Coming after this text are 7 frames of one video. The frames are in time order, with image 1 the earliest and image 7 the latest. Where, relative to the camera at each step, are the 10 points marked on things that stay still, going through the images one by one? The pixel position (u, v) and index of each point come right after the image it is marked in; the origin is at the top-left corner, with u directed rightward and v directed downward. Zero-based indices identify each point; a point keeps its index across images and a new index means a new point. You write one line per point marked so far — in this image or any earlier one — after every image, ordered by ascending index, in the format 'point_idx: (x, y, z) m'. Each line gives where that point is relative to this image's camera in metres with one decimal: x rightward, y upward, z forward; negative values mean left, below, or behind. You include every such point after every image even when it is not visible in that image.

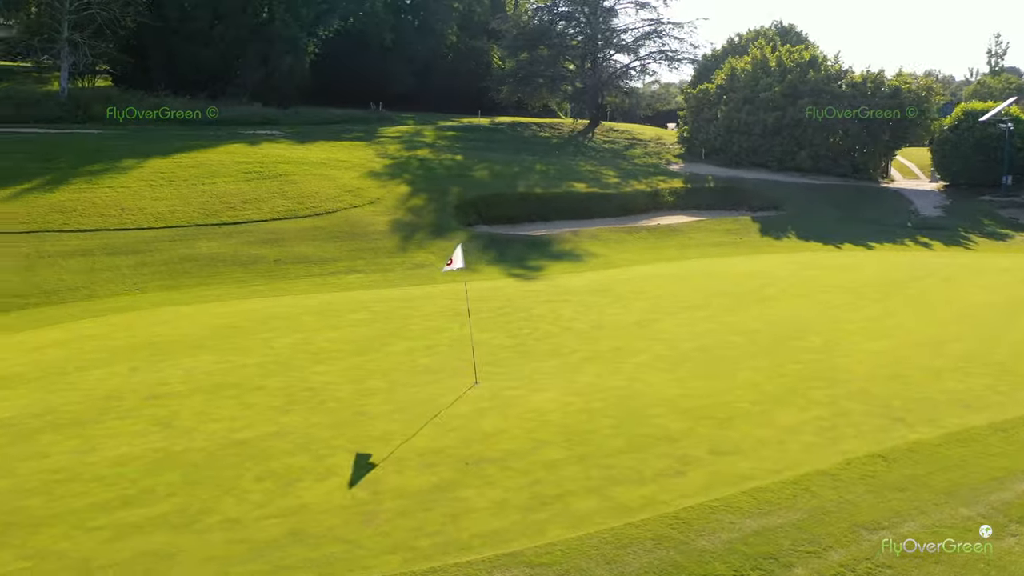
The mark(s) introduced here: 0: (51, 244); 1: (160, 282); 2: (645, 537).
0: (-9.8, +0.9, +17.3) m
1: (-7.0, +0.2, +16.4) m
2: (+0.9, -1.9, +6.1) m
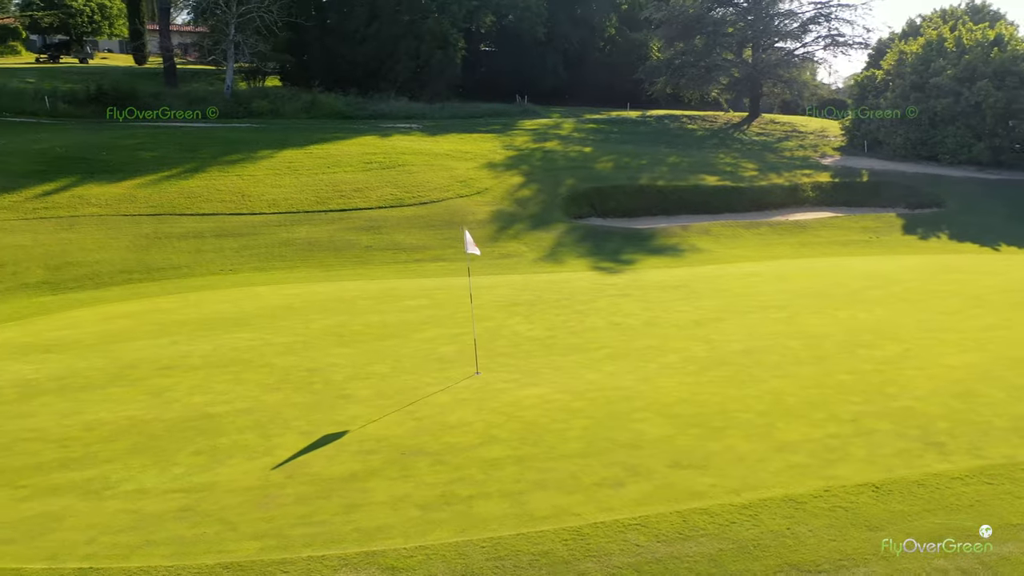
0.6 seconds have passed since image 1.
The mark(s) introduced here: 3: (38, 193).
0: (-7.8, +1.4, +18.7) m
1: (-5.3, +0.5, +17.2) m
2: (0.0, -1.8, +5.4) m
3: (-11.3, +2.3, +19.5) m
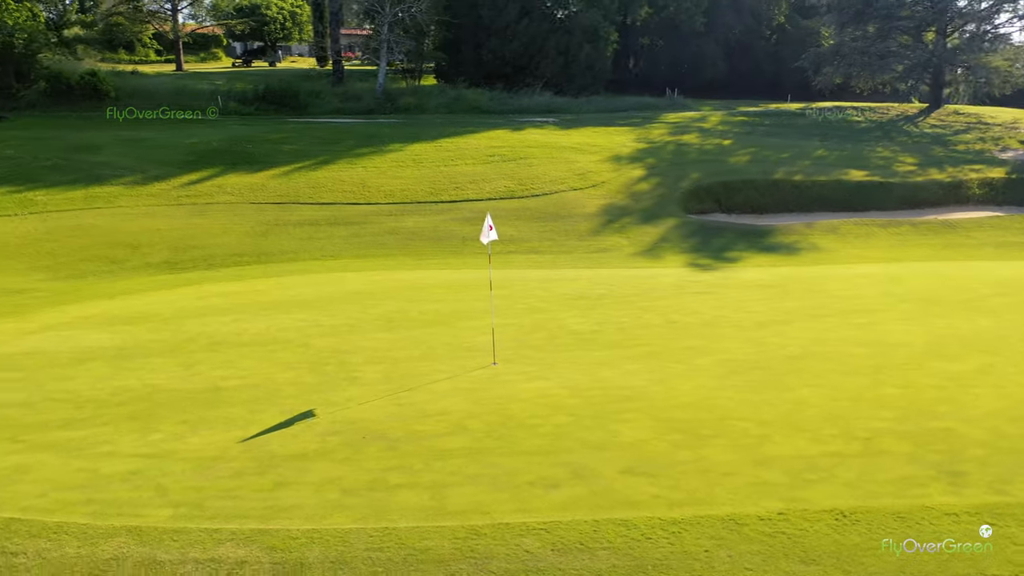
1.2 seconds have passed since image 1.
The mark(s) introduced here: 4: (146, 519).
0: (-5.4, +1.8, +19.8) m
1: (-3.3, +0.8, +17.8) m
2: (-0.7, -1.6, +5.1) m
3: (-8.6, +2.8, +21.3) m
4: (-2.6, -1.6, +5.7) m
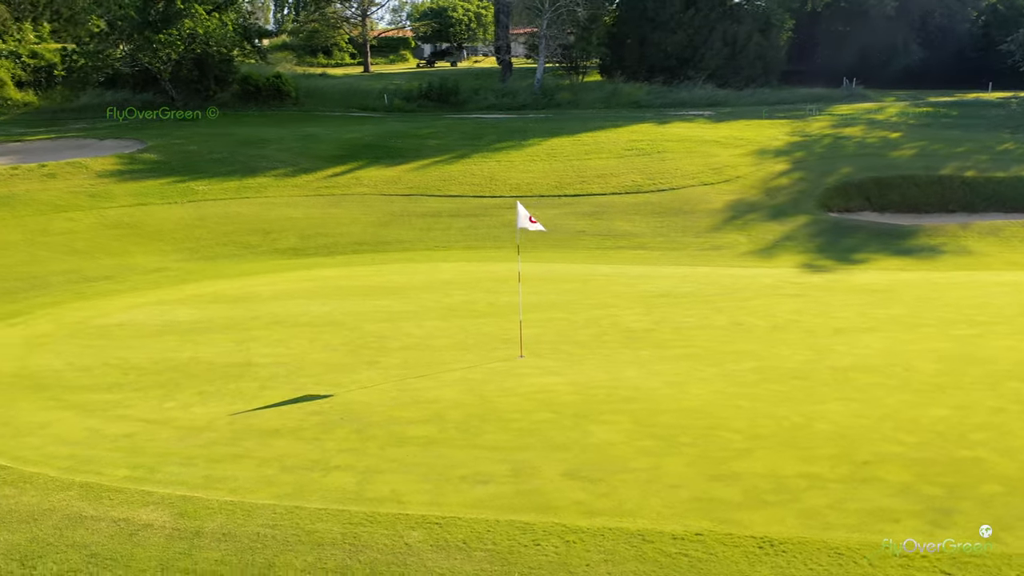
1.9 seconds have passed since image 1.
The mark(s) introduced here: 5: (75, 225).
0: (-2.4, +2.1, +20.5) m
1: (-0.9, +1.0, +18.0) m
2: (-1.4, -1.5, +5.1) m
3: (-5.1, +3.1, +22.7) m
4: (-3.1, -1.4, +6.1) m
5: (-9.5, +1.4, +17.9) m
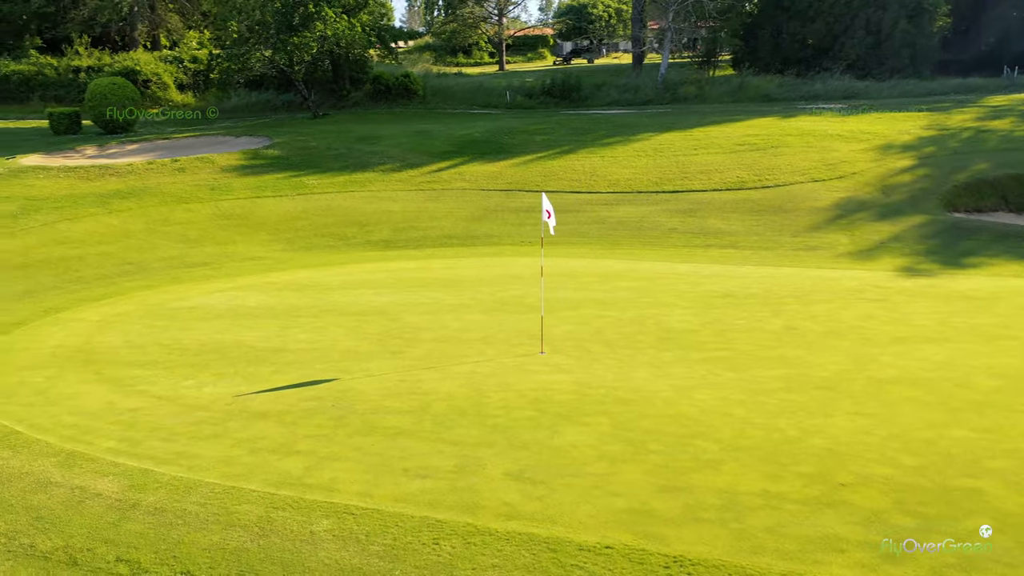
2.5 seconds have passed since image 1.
0: (0.0, +2.2, +20.5) m
1: (+1.0, +1.1, +17.8) m
2: (-1.9, -1.4, +5.2) m
3: (-2.3, +3.3, +23.1) m
4: (-3.3, -1.2, +6.5) m
5: (-7.5, +1.7, +19.2) m
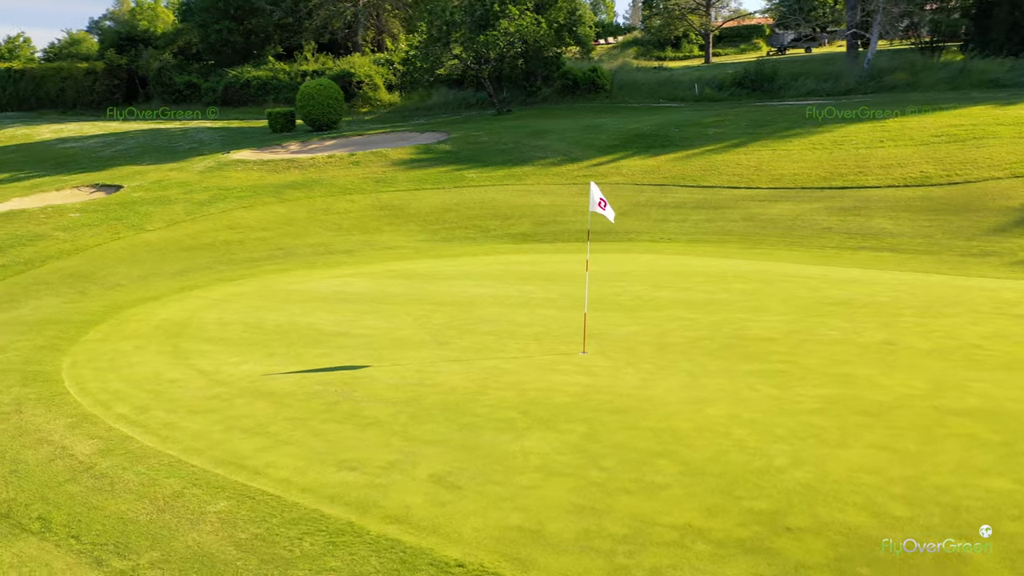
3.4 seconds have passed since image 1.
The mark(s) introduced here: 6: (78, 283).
0: (+3.6, +2.2, +19.6) m
1: (+3.8, +1.1, +16.7) m
2: (-2.4, -1.2, +5.4) m
3: (+2.2, +3.4, +22.7) m
4: (-3.5, -1.0, +7.0) m
5: (-3.9, +2.0, +20.3) m
6: (-7.3, +0.1, +13.8) m
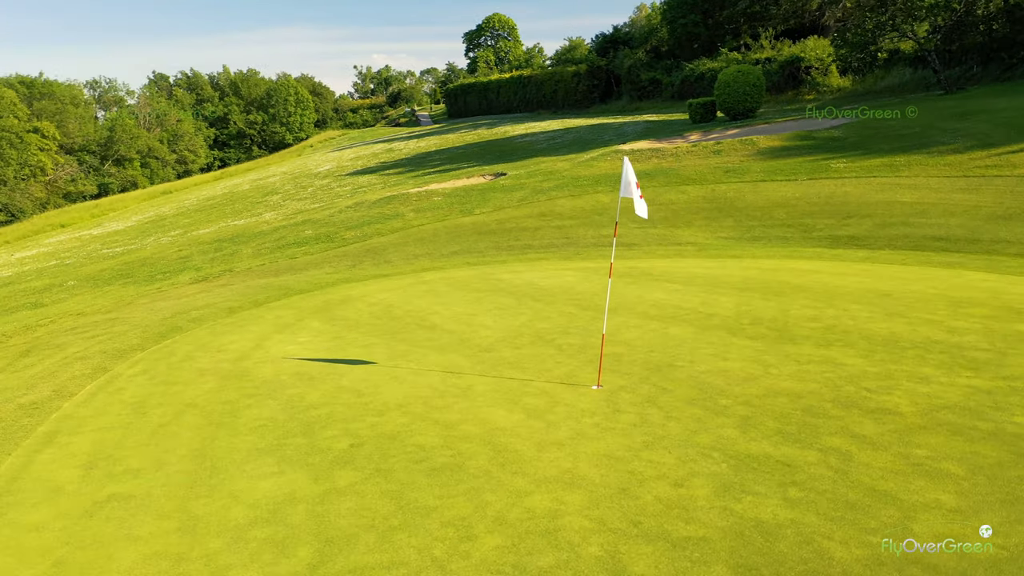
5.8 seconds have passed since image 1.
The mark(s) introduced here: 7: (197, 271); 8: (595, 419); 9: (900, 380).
0: (+9.6, +1.6, +13.8) m
1: (+8.1, +0.5, +11.4) m
2: (-3.6, -1.0, +5.6) m
3: (+10.3, +2.9, +17.2) m
4: (-3.5, -0.7, +7.5) m
5: (+3.8, +2.1, +18.7) m
6: (-2.8, +0.6, +15.2) m
7: (-6.4, +0.3, +16.6) m
8: (+0.6, -0.9, +5.4) m
9: (+2.8, -0.7, +6.0) m
